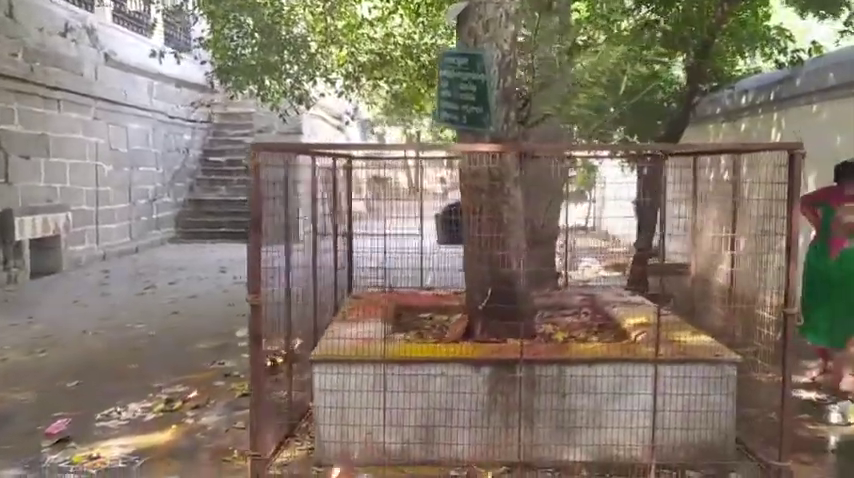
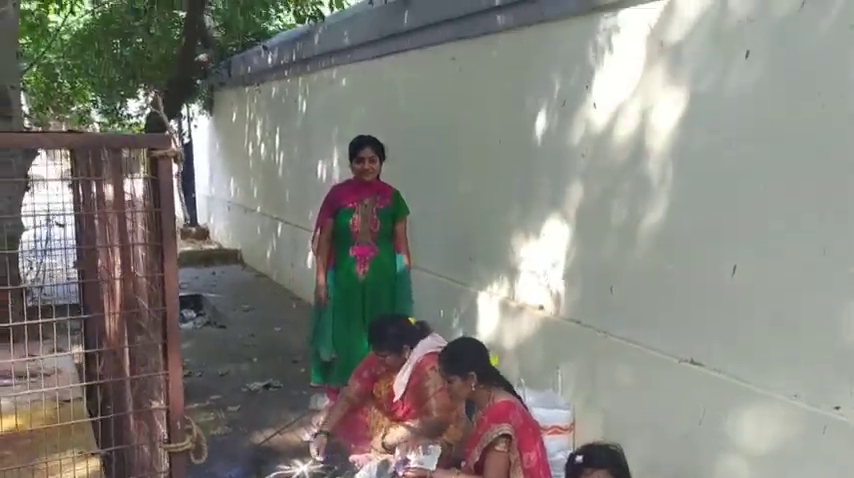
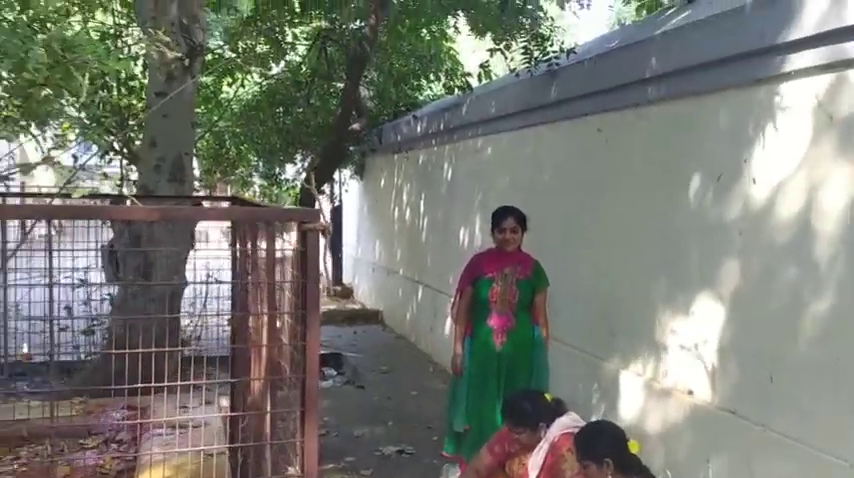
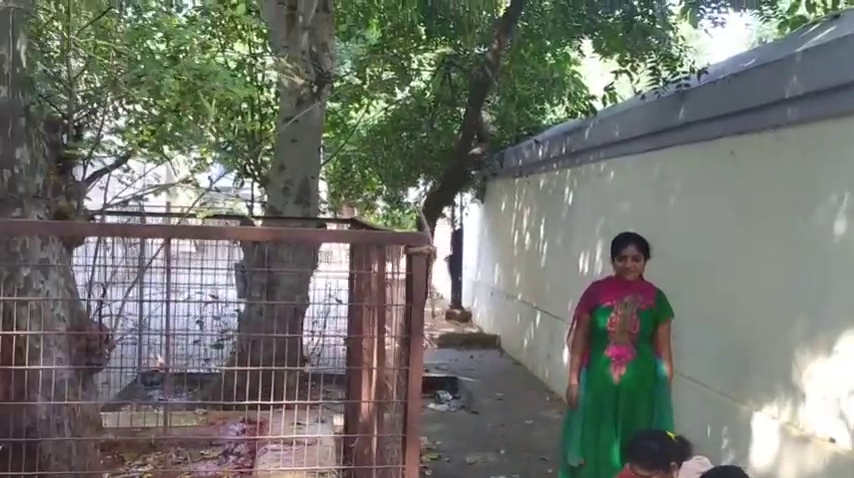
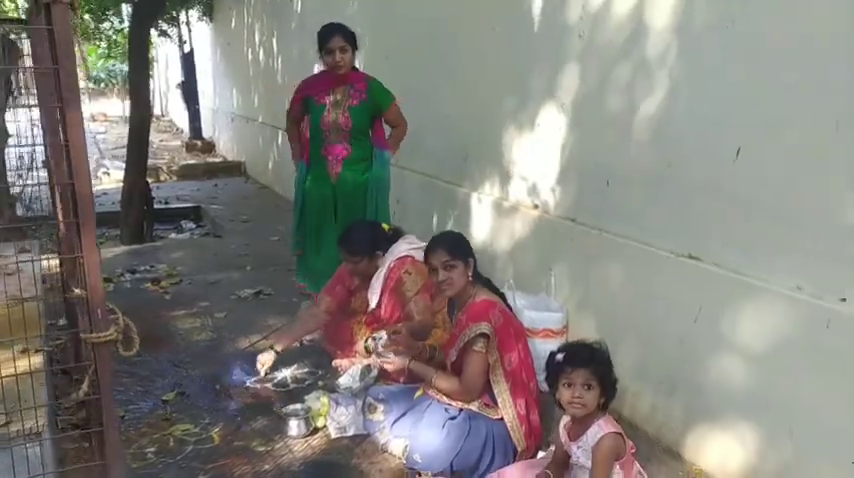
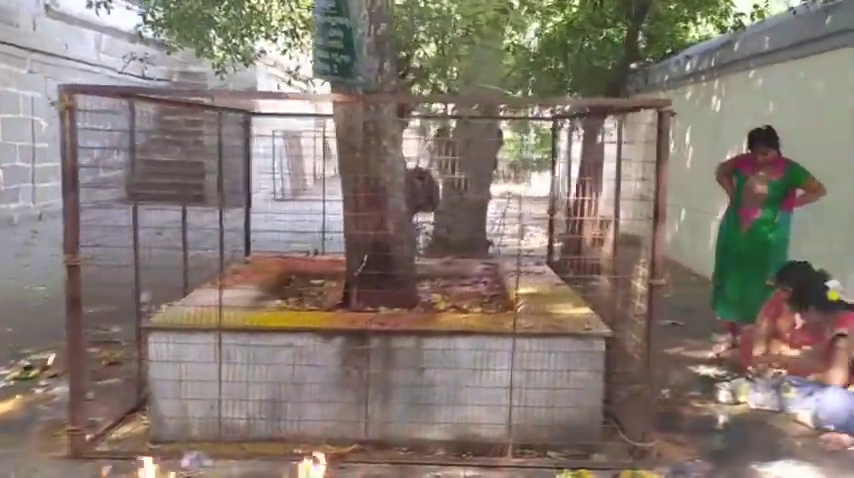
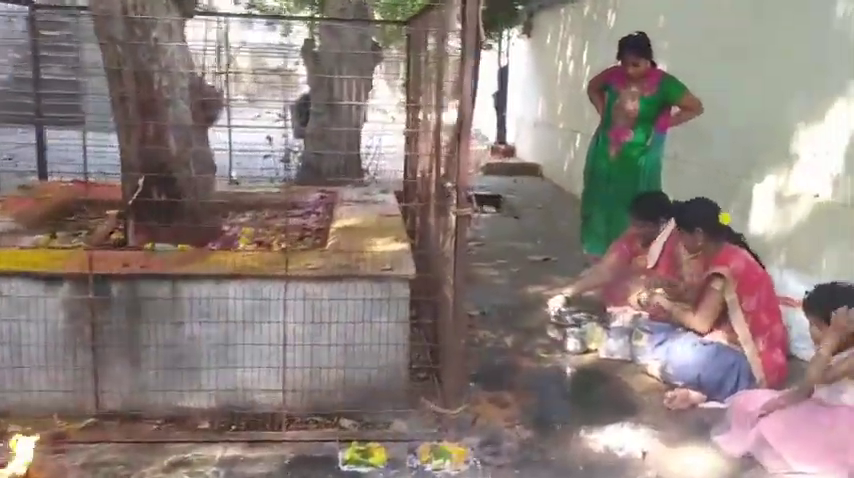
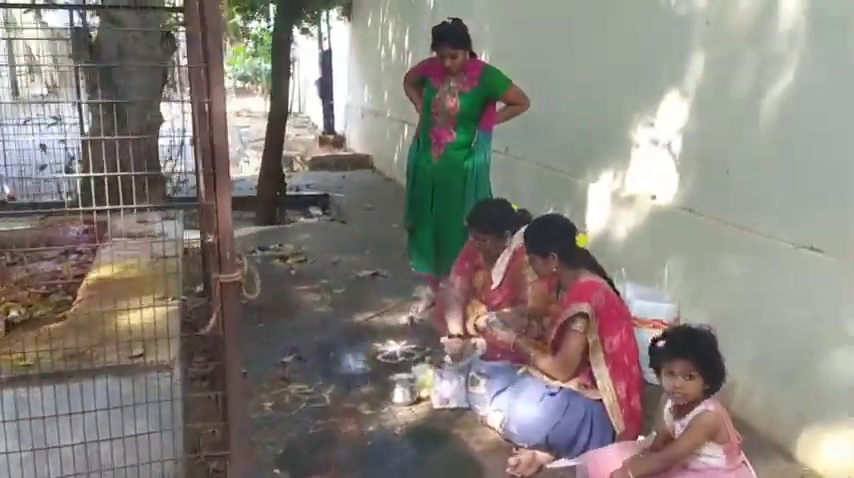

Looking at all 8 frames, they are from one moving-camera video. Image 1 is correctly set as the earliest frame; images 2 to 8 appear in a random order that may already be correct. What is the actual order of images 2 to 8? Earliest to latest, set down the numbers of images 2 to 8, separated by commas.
6, 7, 8, 5, 2, 3, 4
